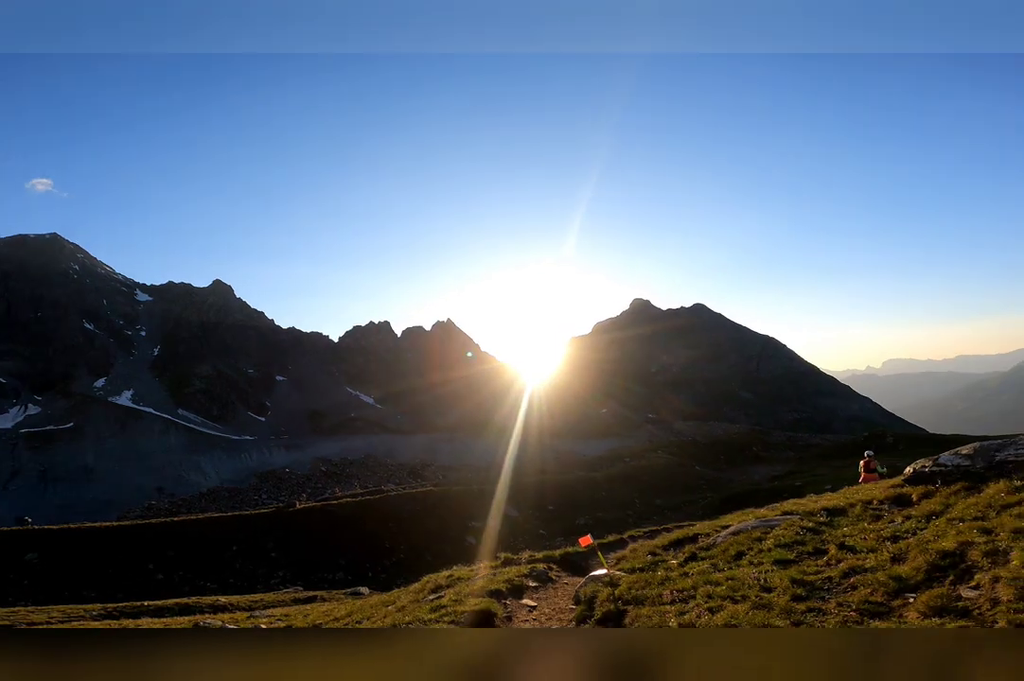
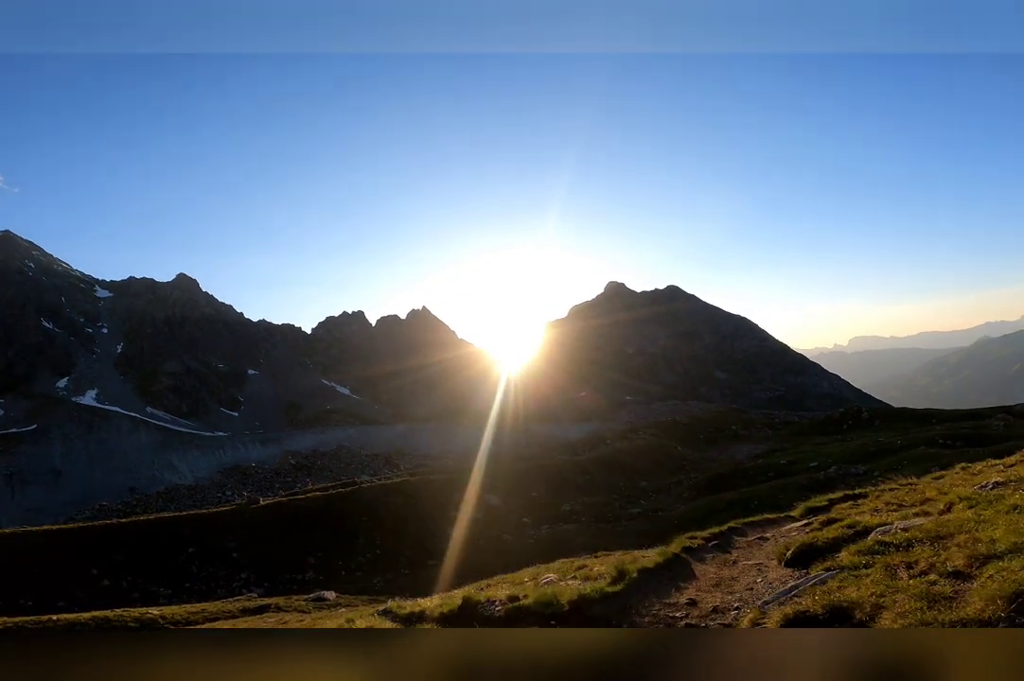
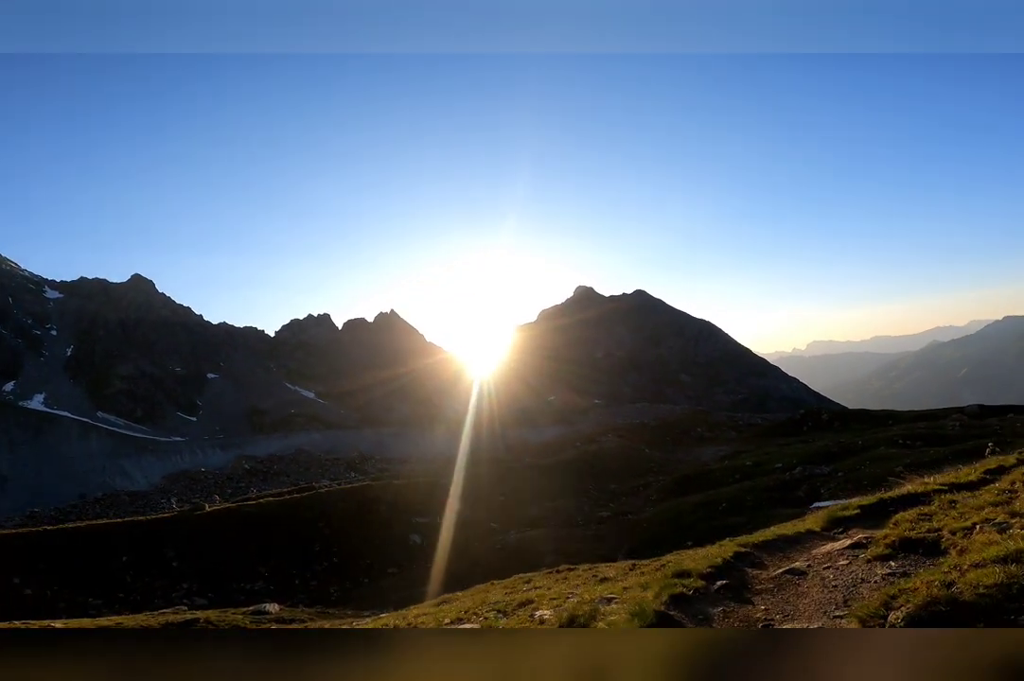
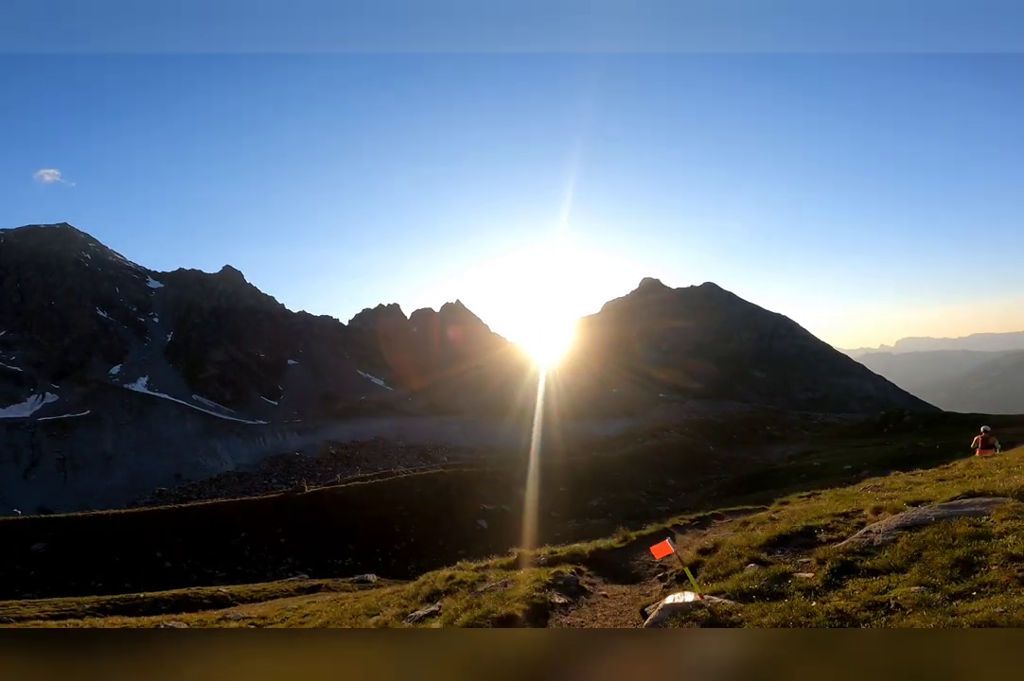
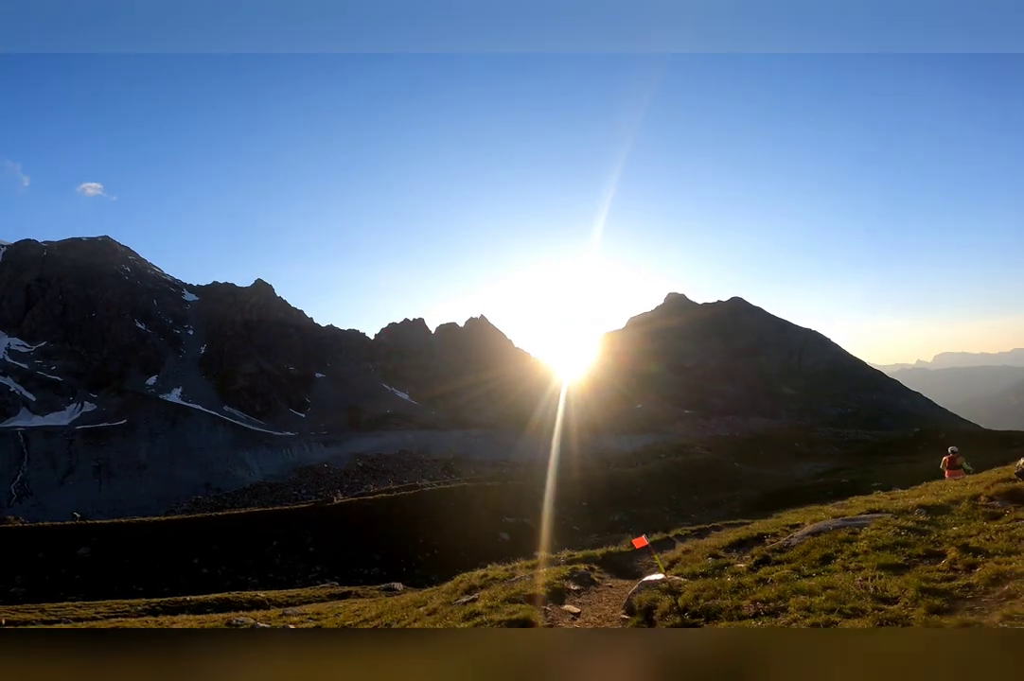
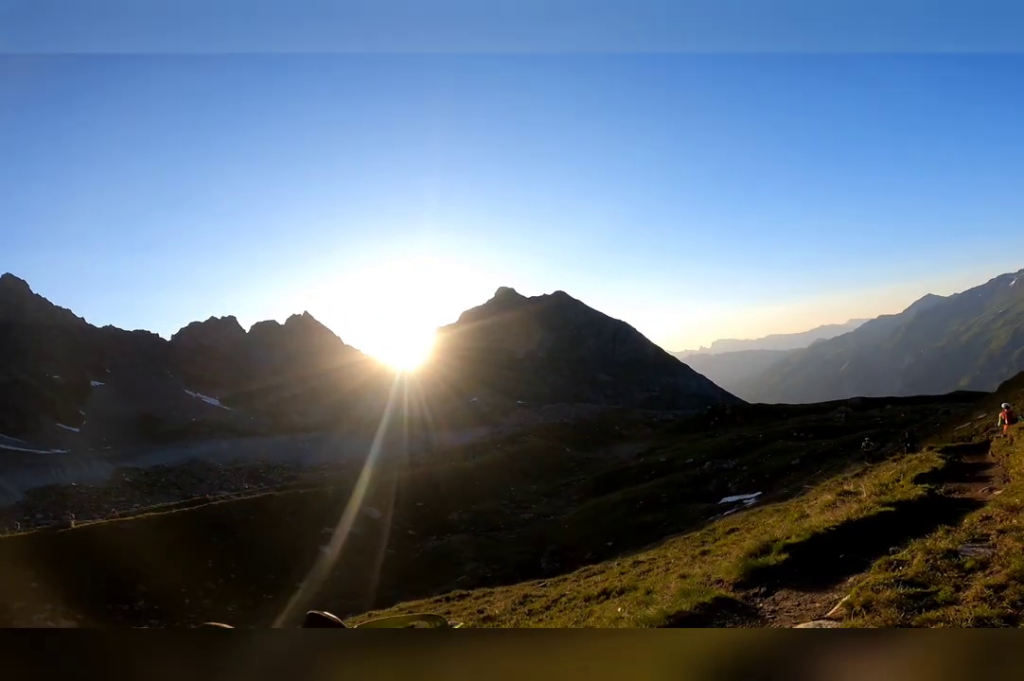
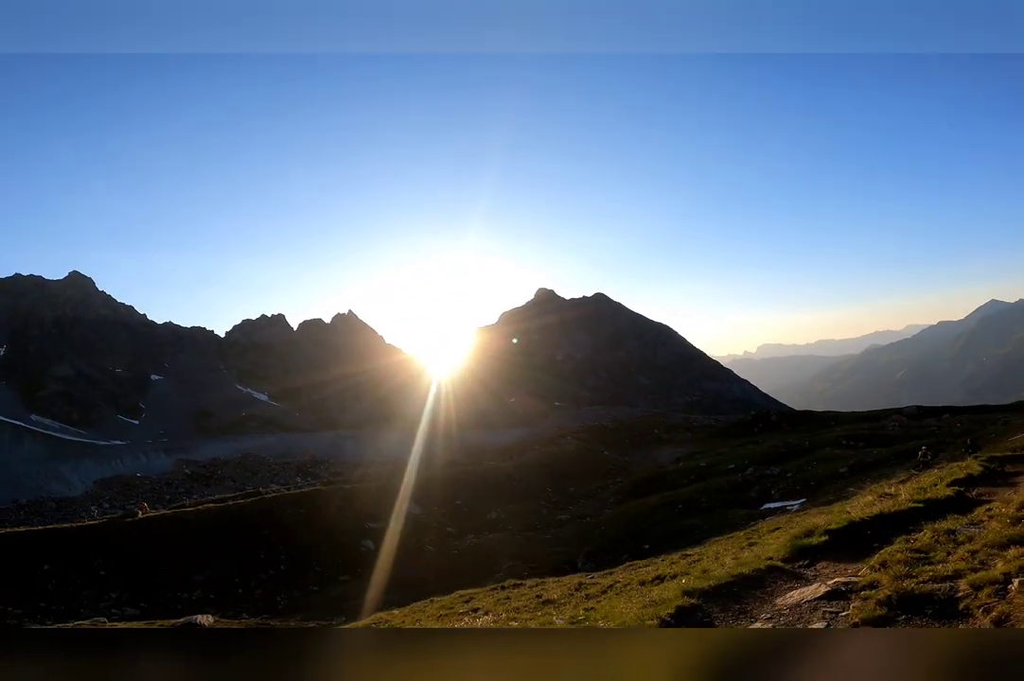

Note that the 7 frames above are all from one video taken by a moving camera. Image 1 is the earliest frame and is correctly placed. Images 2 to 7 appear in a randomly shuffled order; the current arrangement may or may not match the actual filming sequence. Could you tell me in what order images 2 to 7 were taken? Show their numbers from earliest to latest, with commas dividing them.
5, 4, 2, 3, 7, 6
